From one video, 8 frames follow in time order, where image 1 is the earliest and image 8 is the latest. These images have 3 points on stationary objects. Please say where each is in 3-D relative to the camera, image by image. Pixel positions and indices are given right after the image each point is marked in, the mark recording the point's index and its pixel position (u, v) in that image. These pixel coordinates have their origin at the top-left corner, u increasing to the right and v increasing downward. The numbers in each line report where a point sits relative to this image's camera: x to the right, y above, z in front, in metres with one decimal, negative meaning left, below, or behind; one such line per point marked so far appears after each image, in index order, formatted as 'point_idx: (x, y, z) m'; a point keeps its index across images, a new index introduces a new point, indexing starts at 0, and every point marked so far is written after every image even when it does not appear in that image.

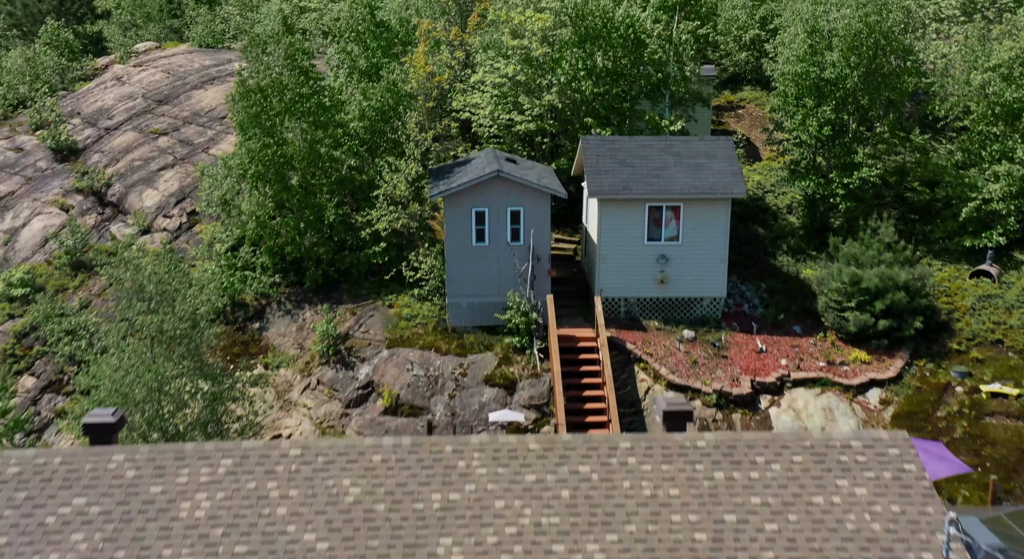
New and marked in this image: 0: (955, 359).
0: (+9.7, -1.7, +19.5) m
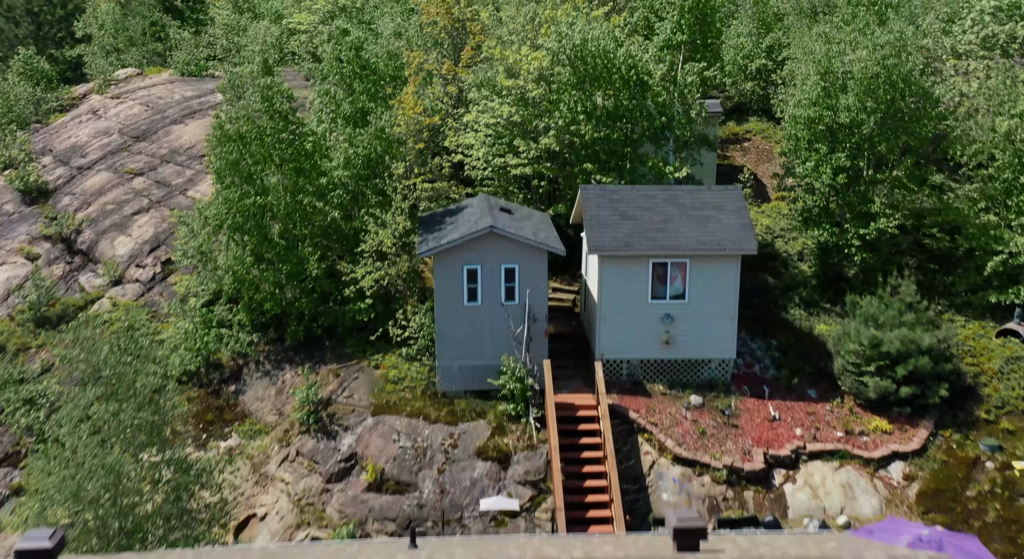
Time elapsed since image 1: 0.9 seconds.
0: (+9.5, -3.0, +18.1) m
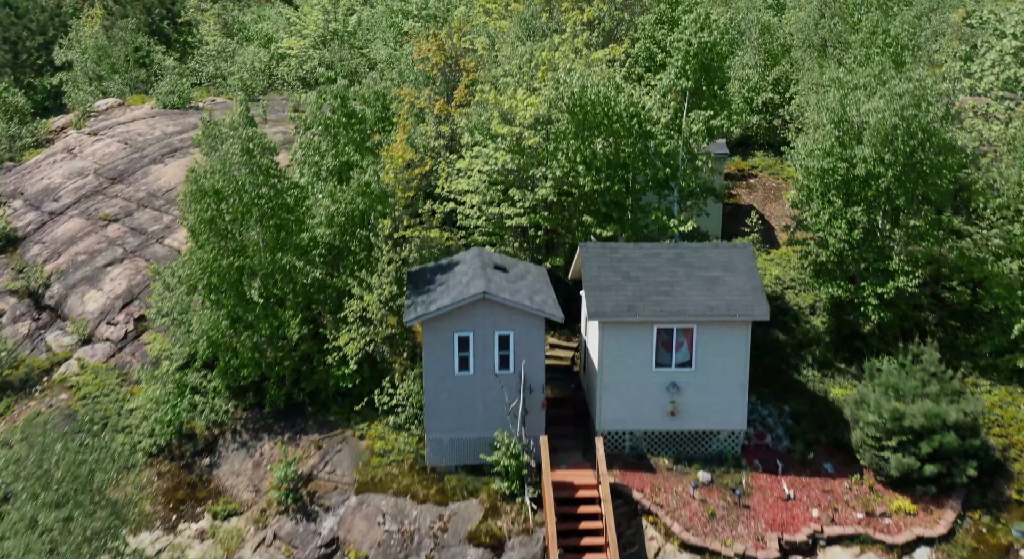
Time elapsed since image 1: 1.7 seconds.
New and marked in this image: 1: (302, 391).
0: (+9.4, -4.4, +16.8) m
1: (-4.6, -2.4, +19.5) m
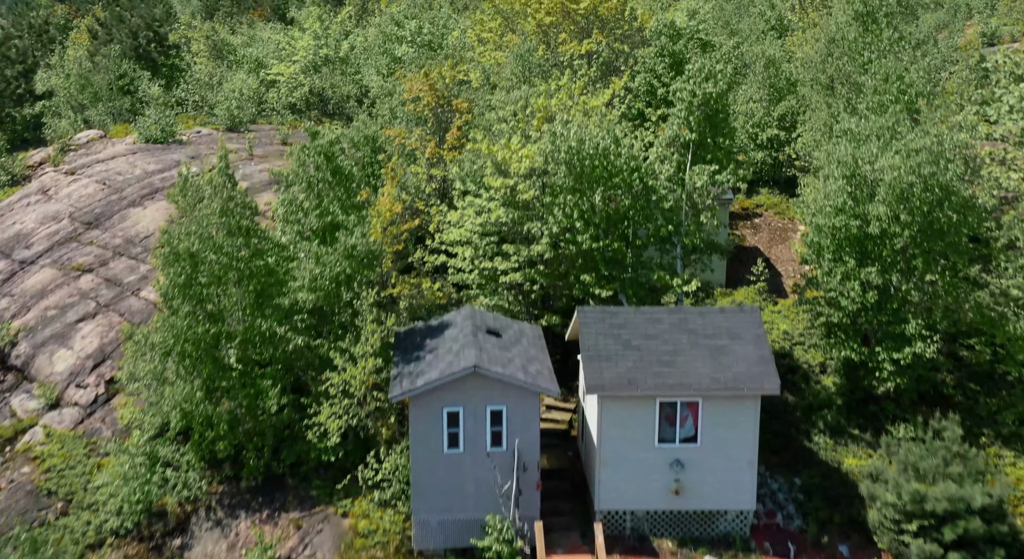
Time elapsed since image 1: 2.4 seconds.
0: (+9.3, -5.7, +15.6) m
1: (-4.7, -3.7, +18.3) m
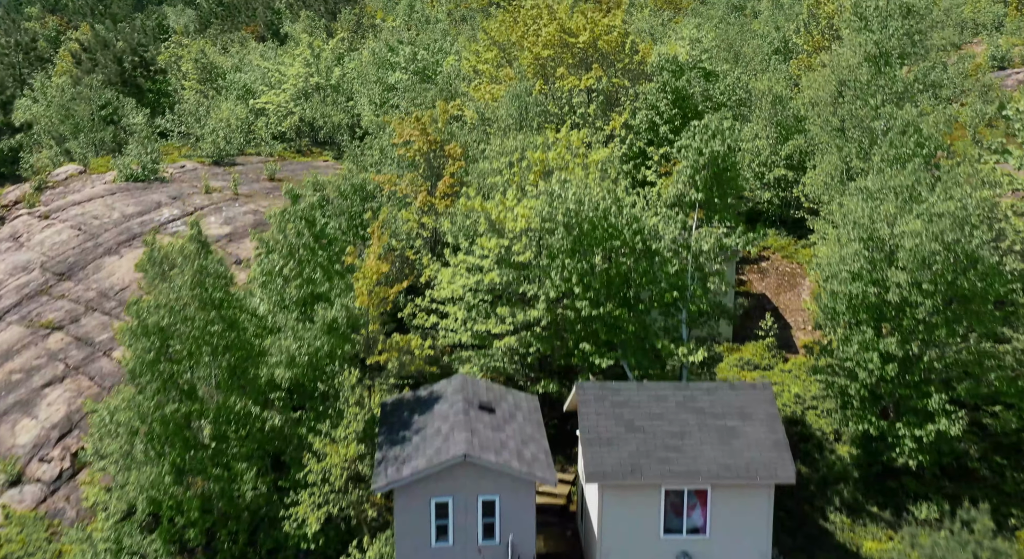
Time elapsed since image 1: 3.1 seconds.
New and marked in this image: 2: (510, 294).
0: (+9.2, -7.0, +14.3) m
1: (-4.8, -5.1, +17.0) m
2: (-0.1, -0.3, +18.9) m
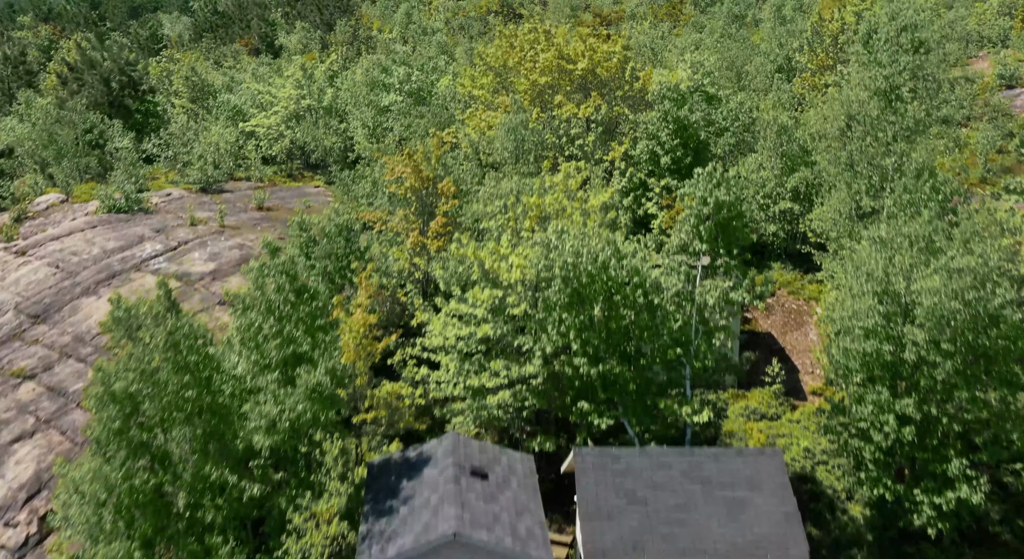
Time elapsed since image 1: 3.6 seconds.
0: (+9.1, -8.1, +13.3) m
1: (-4.9, -6.1, +16.0) m
2: (-0.2, -1.4, +17.9) m
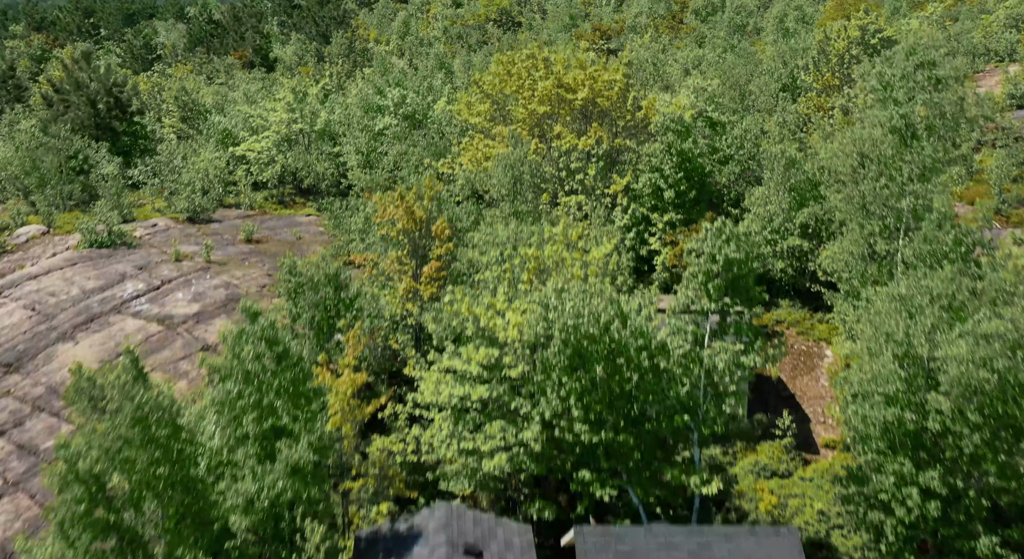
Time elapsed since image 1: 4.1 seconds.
0: (+9.0, -9.2, +12.2) m
1: (-5.0, -7.2, +14.9) m
2: (-0.2, -2.4, +16.8) m
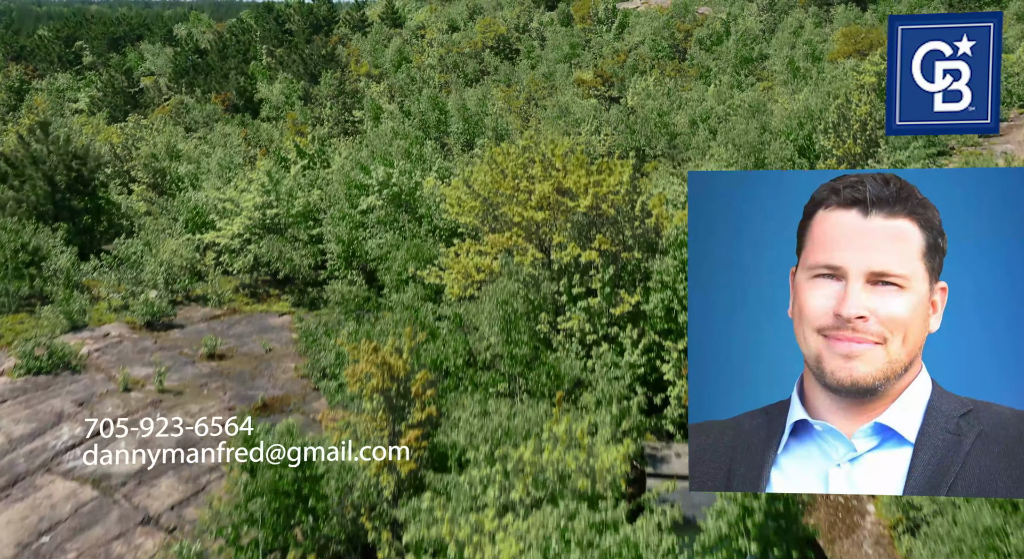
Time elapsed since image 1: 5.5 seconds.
0: (+8.9, -12.5, +9.0) m
1: (-5.1, -10.6, +11.7) m
2: (-0.4, -5.8, +13.6) m
